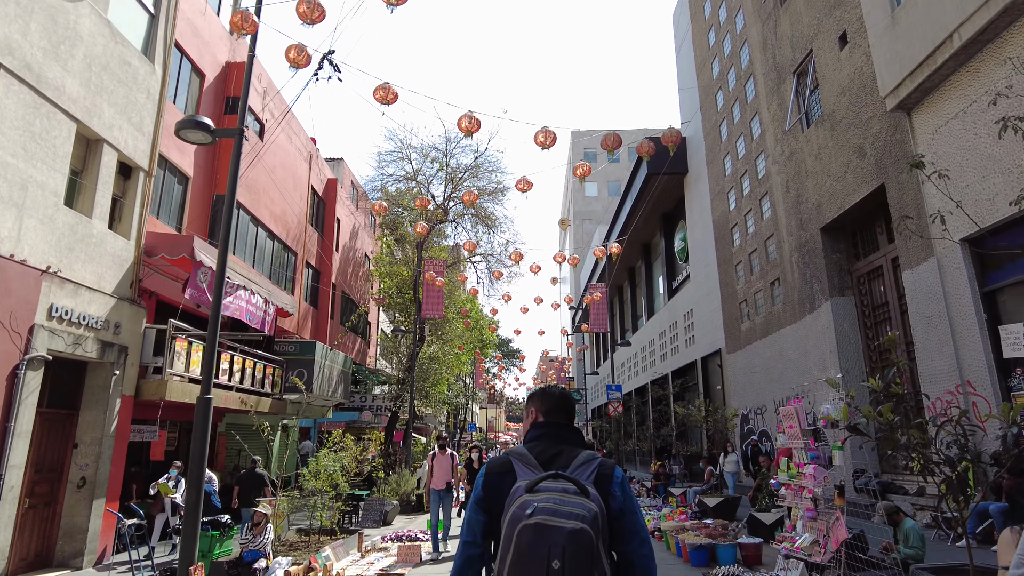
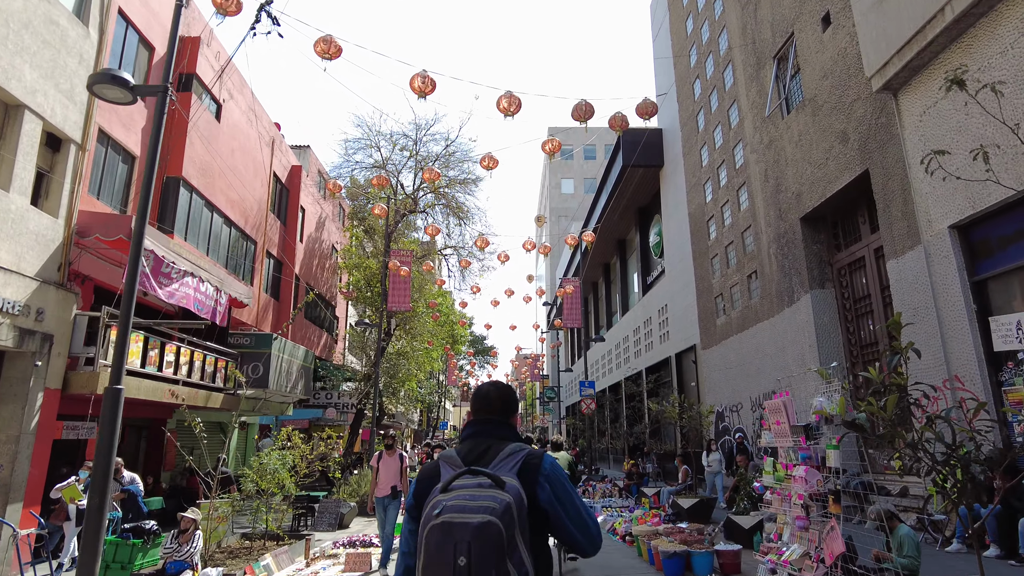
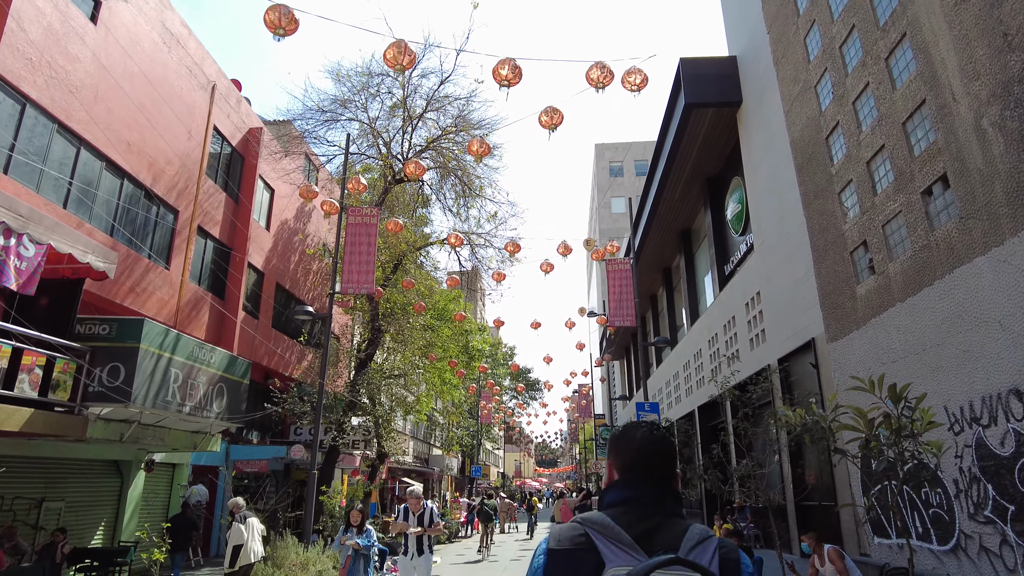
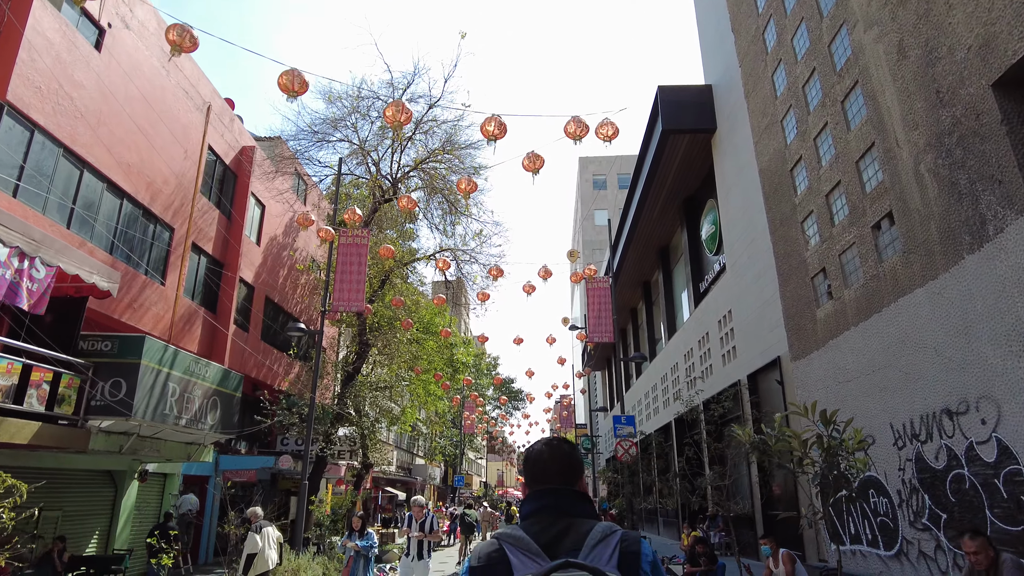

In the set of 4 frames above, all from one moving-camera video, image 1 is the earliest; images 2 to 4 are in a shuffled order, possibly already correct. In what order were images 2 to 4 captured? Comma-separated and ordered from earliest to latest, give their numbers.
2, 4, 3
